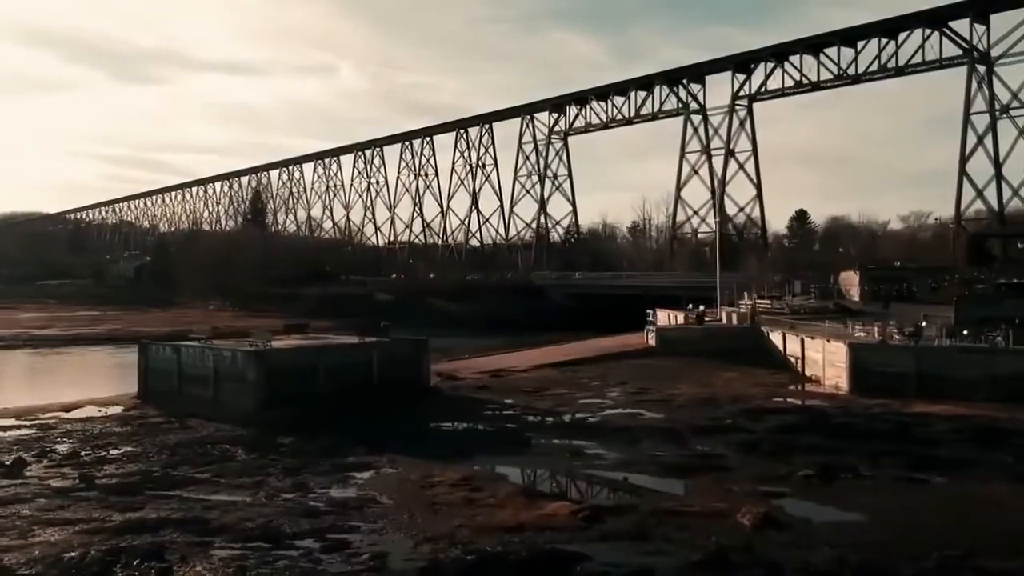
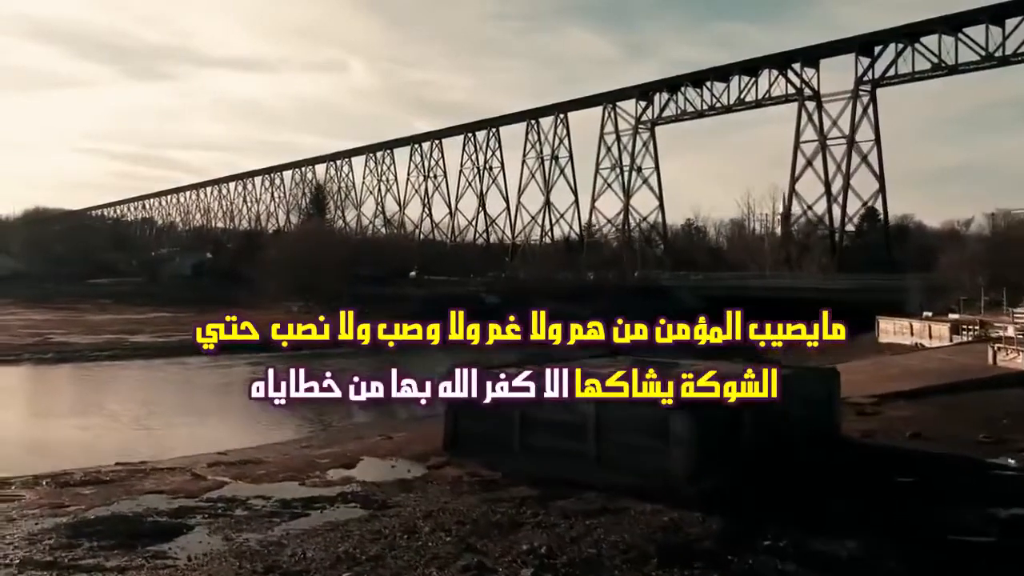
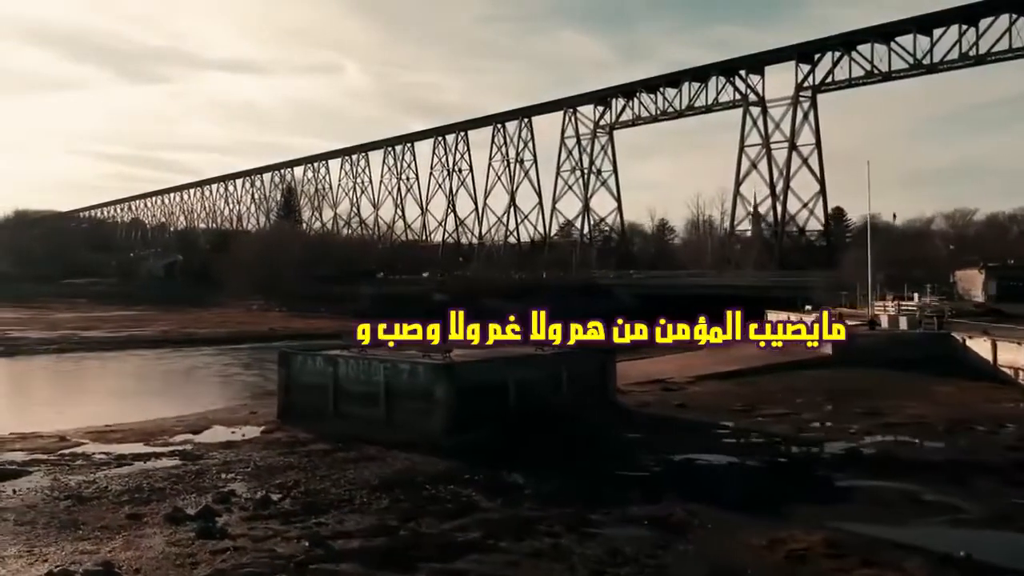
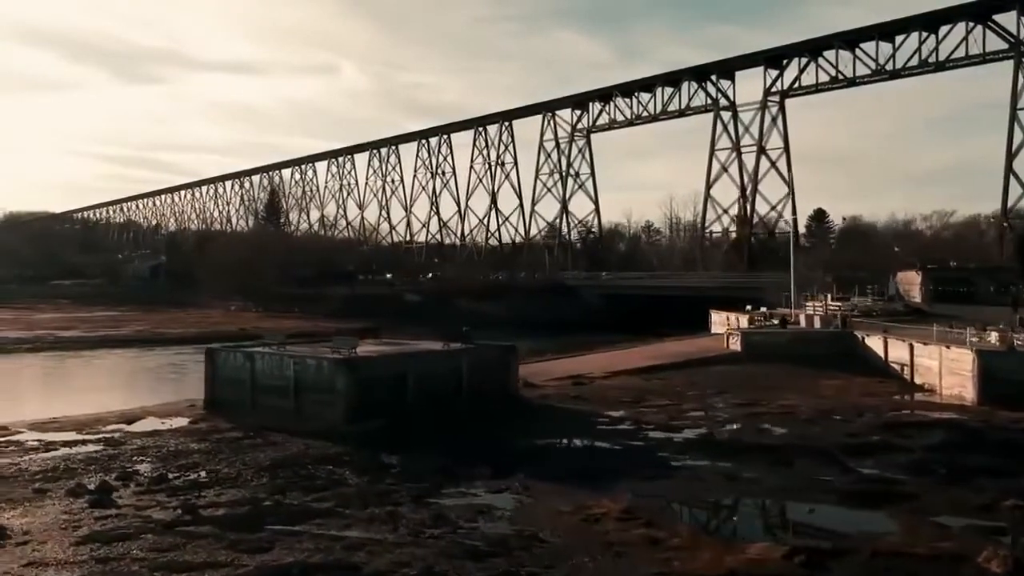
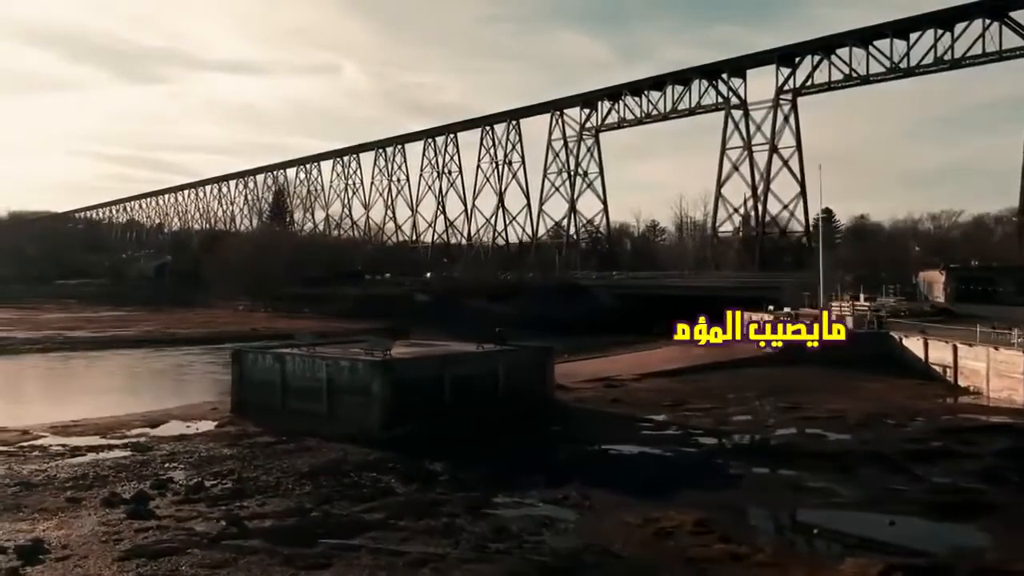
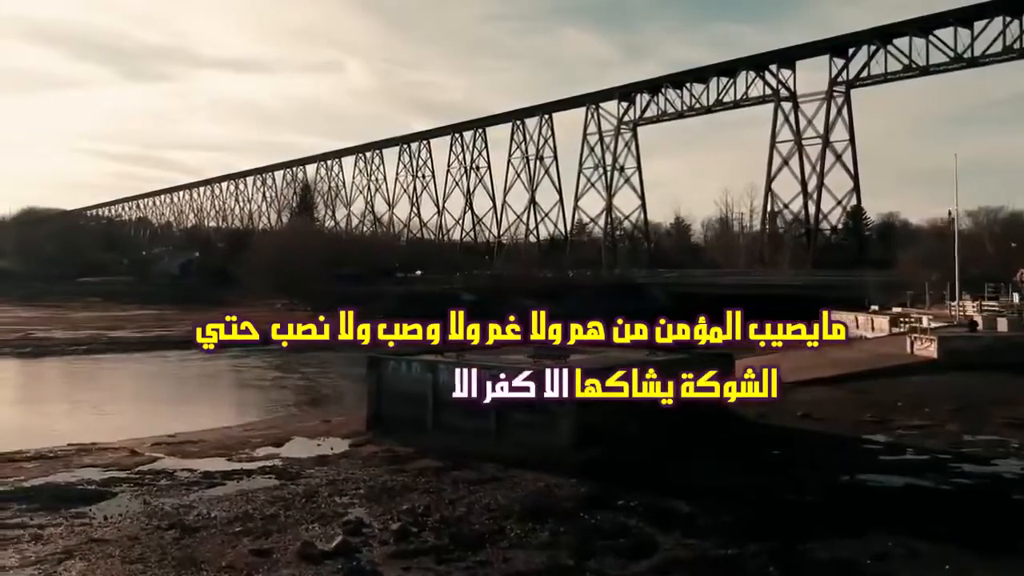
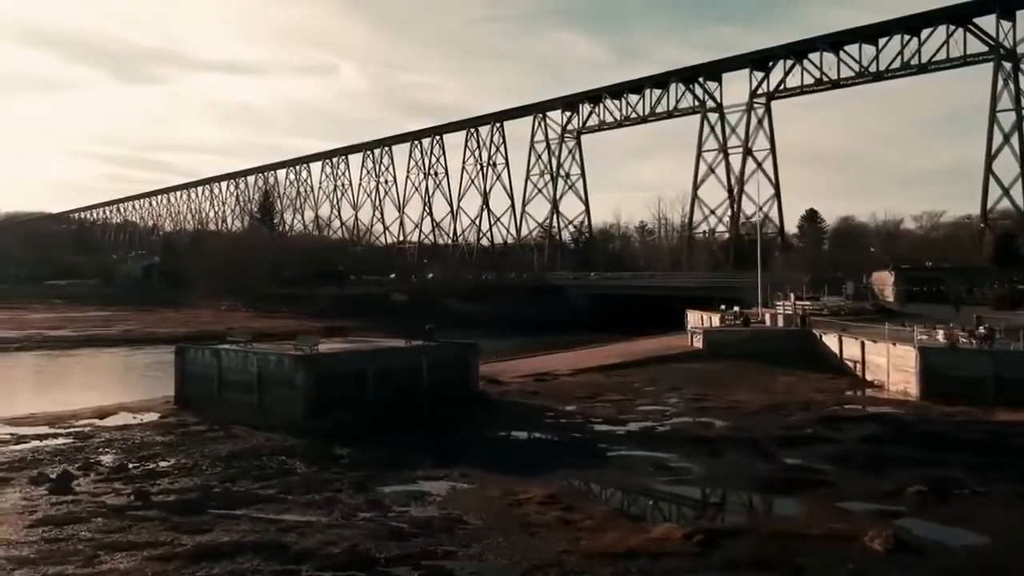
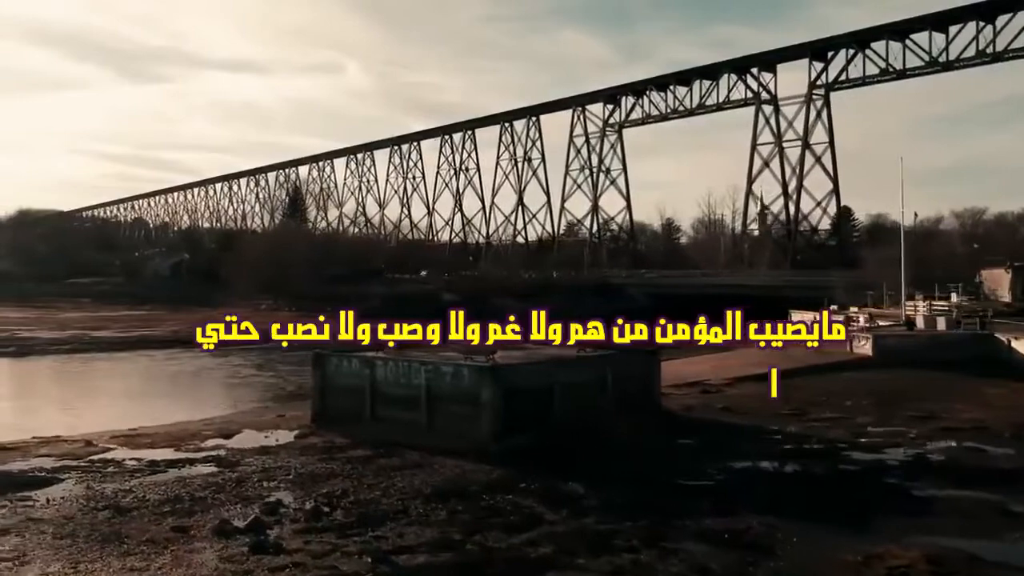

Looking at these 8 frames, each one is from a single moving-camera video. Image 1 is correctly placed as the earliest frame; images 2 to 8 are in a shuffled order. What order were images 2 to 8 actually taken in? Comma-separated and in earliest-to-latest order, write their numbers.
7, 4, 5, 3, 8, 6, 2
